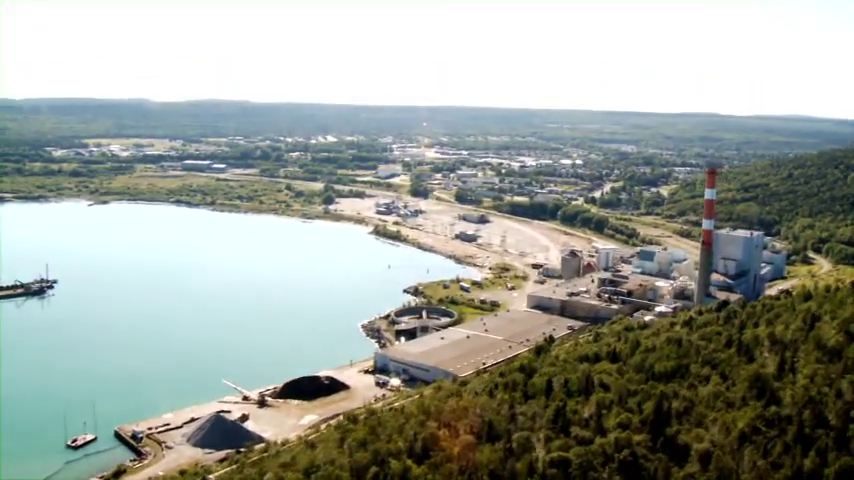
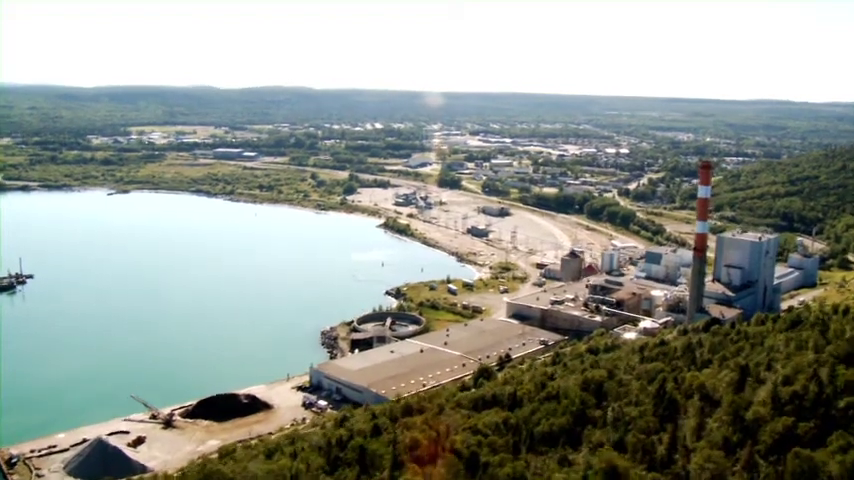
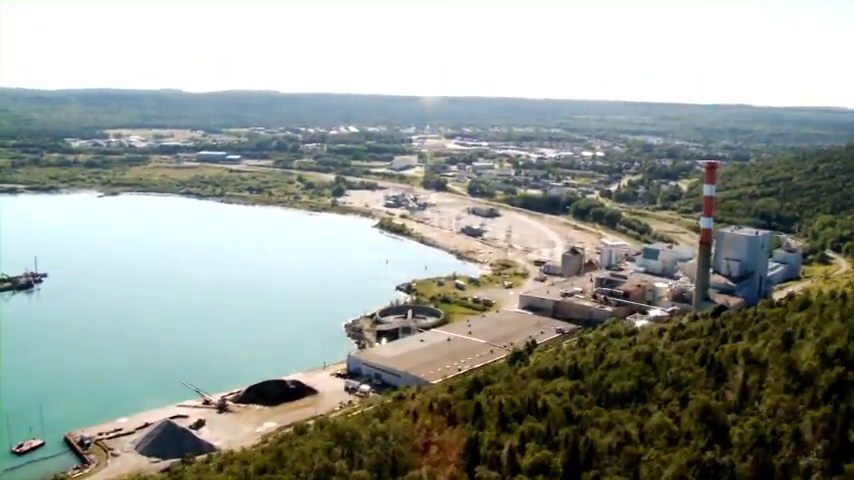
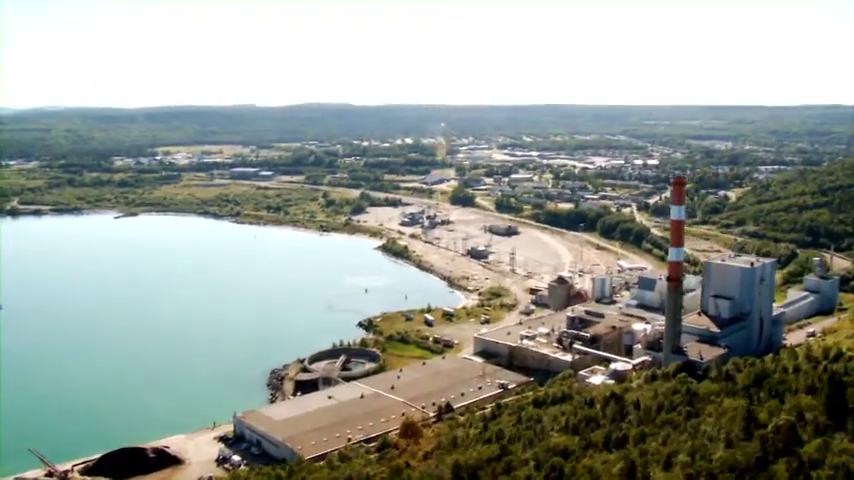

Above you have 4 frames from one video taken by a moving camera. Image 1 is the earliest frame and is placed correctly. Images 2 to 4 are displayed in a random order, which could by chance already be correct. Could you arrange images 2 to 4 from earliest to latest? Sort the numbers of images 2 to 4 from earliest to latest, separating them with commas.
3, 2, 4
